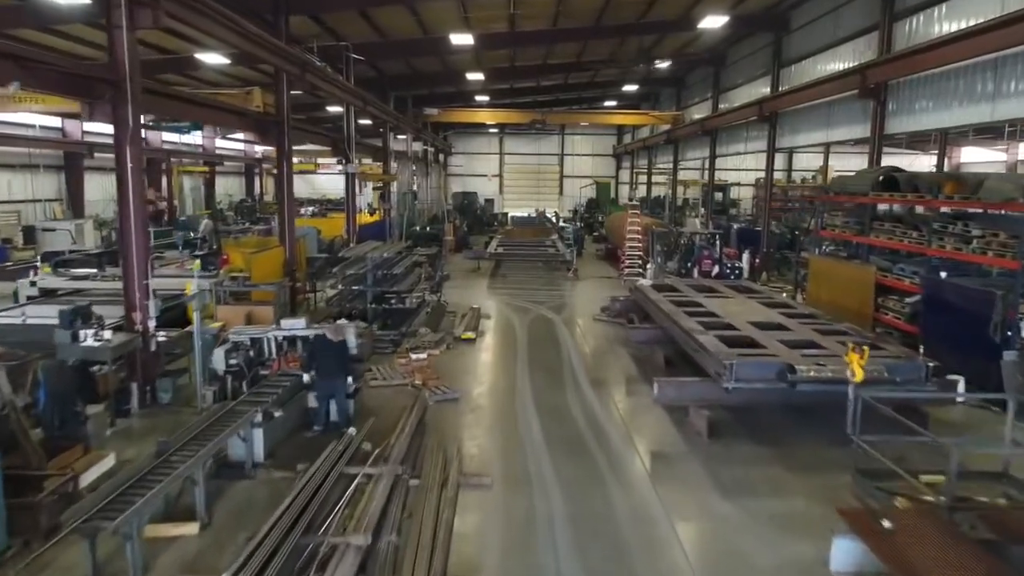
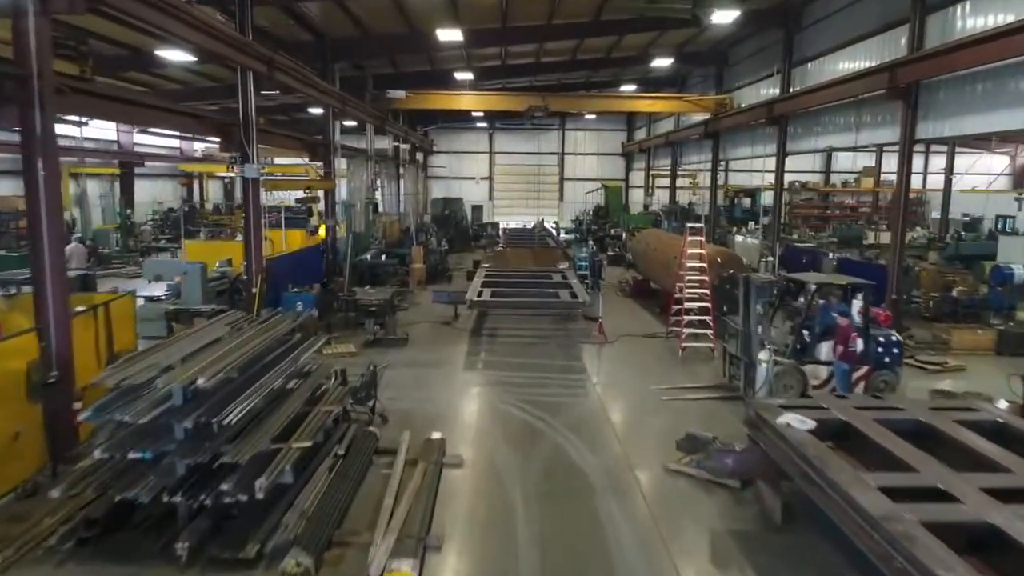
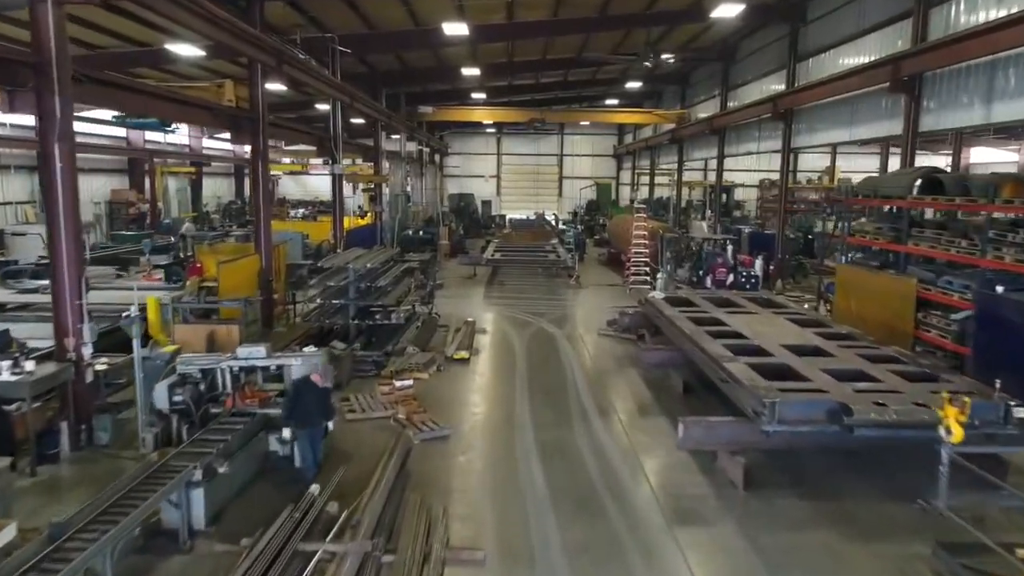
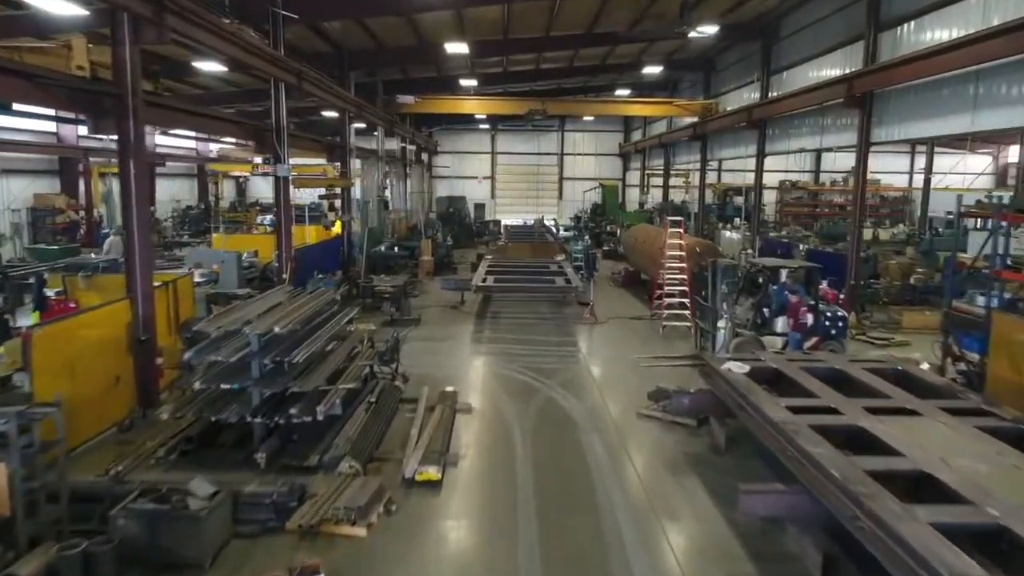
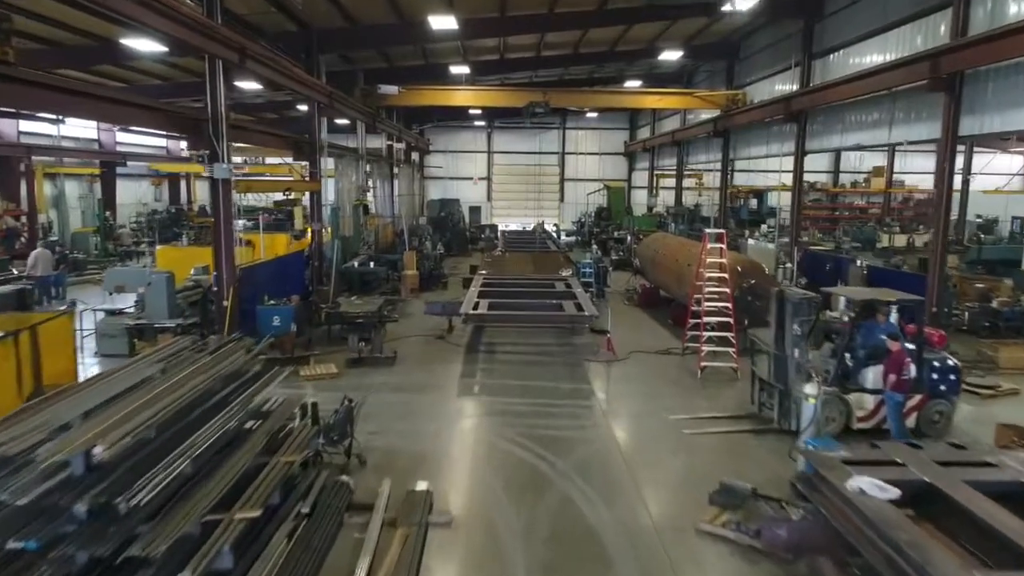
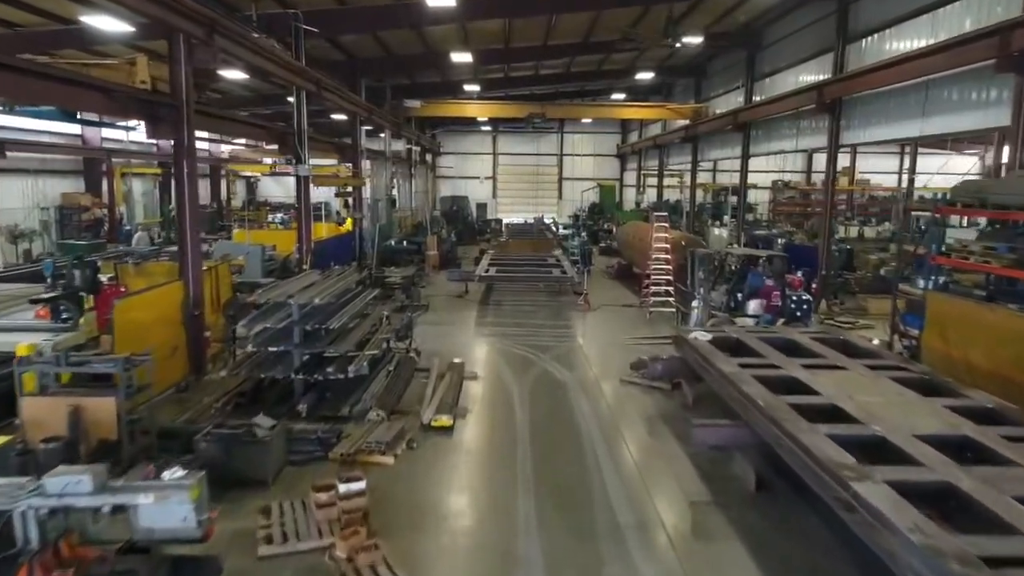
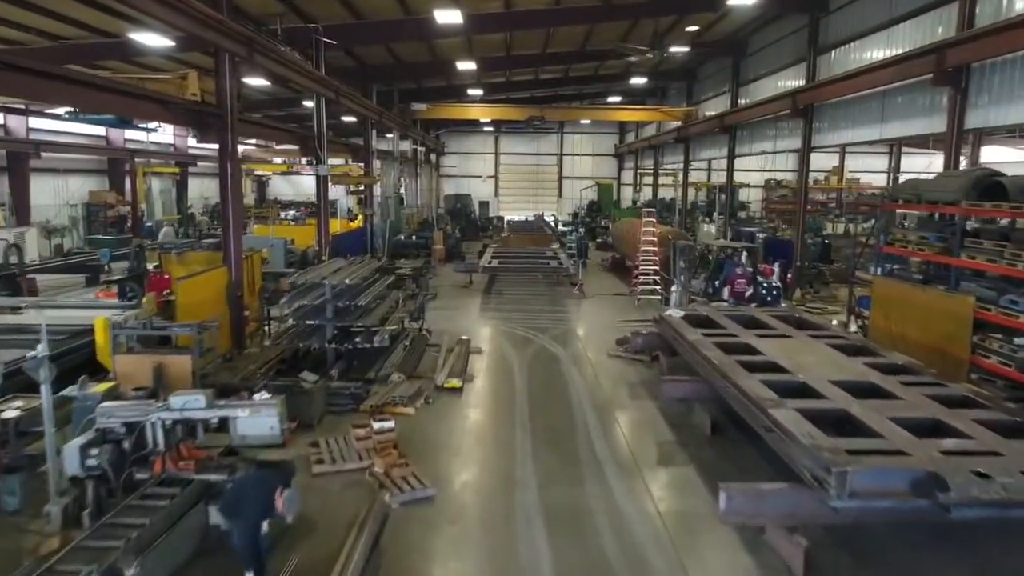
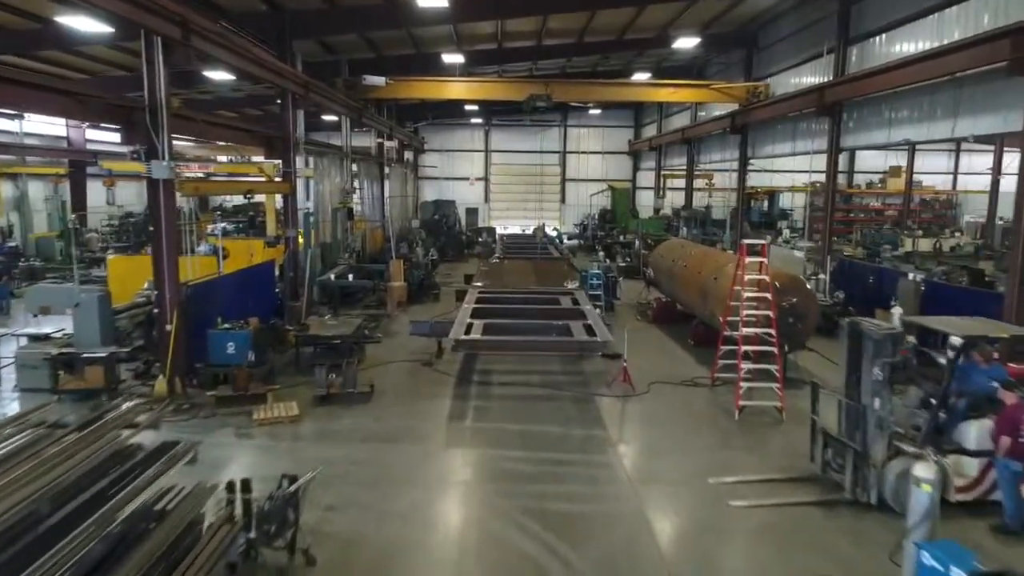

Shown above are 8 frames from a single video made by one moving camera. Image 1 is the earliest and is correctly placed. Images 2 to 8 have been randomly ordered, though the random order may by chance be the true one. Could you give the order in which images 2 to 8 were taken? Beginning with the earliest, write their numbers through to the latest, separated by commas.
3, 7, 6, 4, 2, 5, 8
